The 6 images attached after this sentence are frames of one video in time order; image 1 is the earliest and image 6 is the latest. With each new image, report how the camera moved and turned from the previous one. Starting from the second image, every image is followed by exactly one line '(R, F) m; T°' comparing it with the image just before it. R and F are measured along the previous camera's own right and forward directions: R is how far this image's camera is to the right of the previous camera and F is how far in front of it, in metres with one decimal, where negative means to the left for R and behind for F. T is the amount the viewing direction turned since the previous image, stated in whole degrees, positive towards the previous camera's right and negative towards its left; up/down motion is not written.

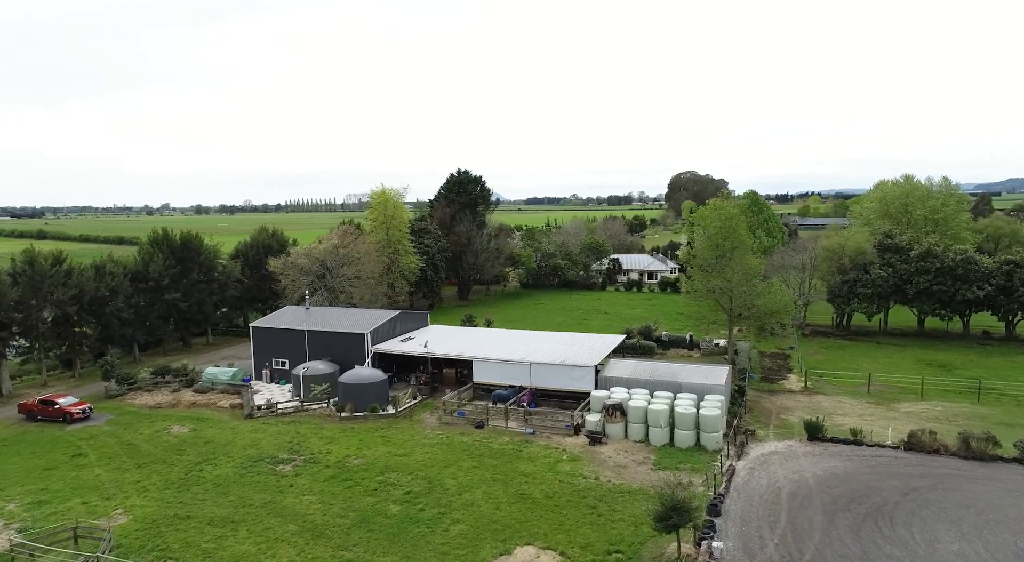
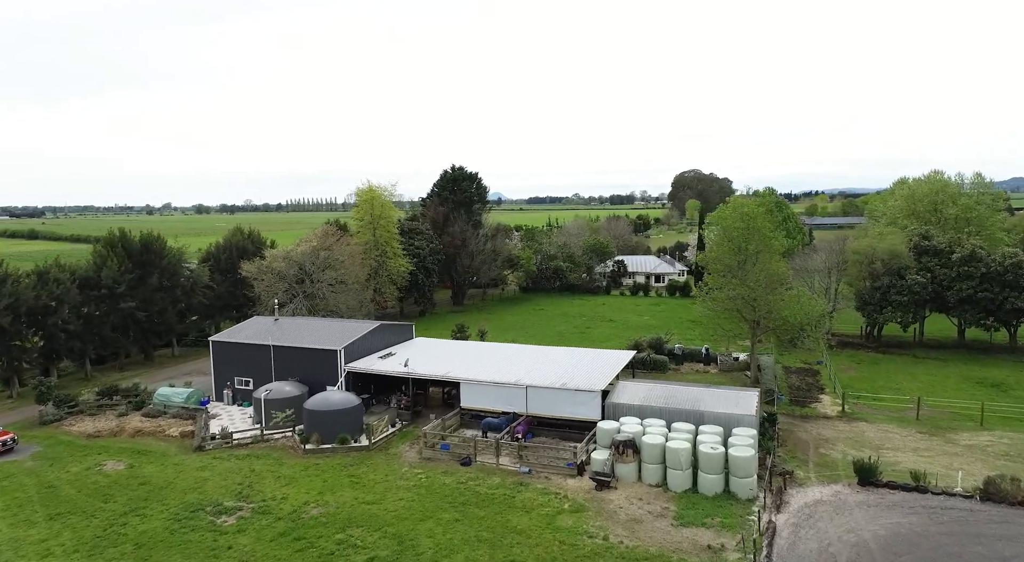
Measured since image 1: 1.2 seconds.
(+0.3, +4.4) m; 0°
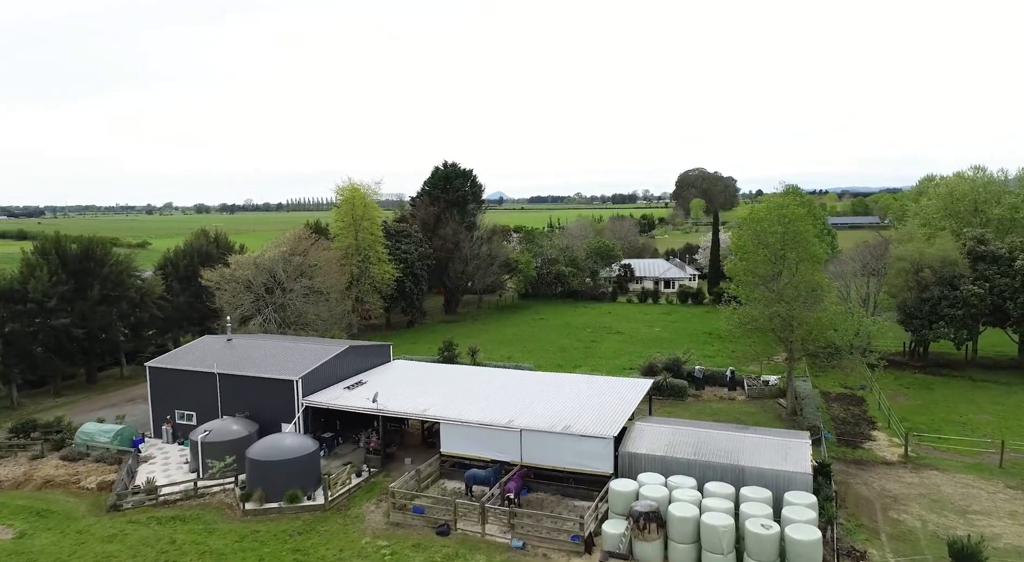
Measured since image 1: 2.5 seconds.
(+0.3, +5.2) m; 0°
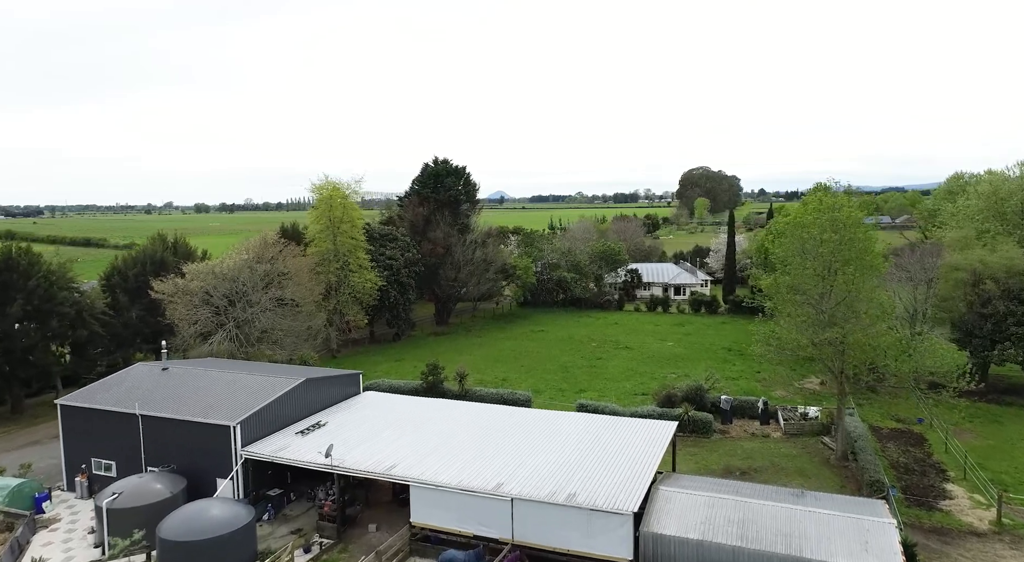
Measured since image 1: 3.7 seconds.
(+0.3, +5.0) m; 0°
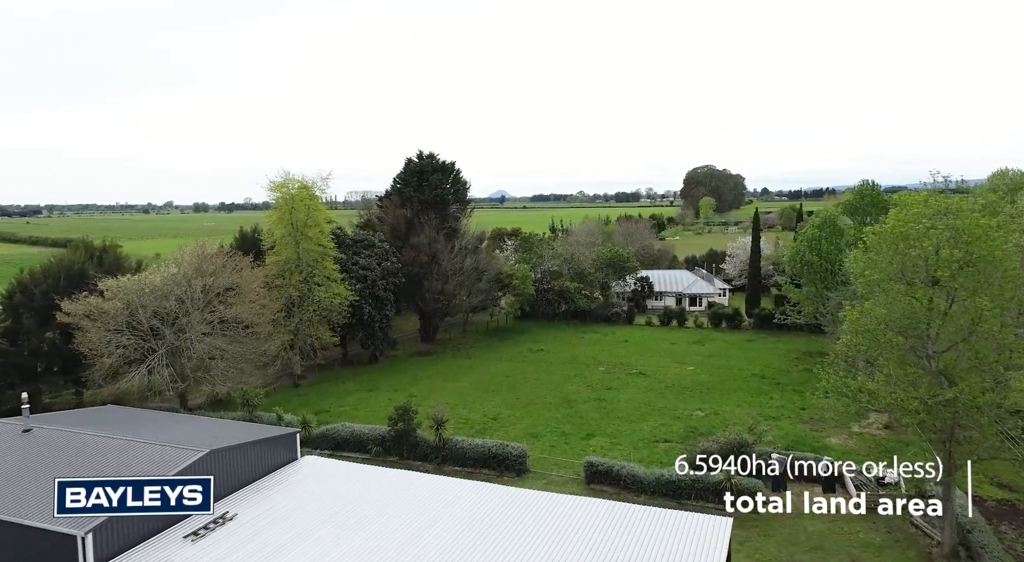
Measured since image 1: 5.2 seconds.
(+0.4, +6.5) m; 0°
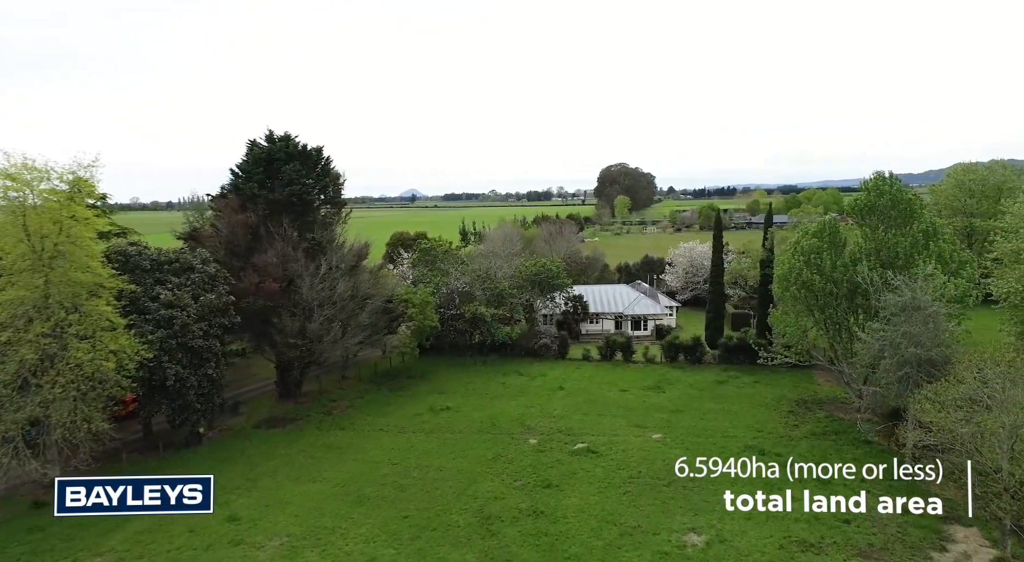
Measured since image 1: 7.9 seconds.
(+0.9, +12.3) m; +7°
